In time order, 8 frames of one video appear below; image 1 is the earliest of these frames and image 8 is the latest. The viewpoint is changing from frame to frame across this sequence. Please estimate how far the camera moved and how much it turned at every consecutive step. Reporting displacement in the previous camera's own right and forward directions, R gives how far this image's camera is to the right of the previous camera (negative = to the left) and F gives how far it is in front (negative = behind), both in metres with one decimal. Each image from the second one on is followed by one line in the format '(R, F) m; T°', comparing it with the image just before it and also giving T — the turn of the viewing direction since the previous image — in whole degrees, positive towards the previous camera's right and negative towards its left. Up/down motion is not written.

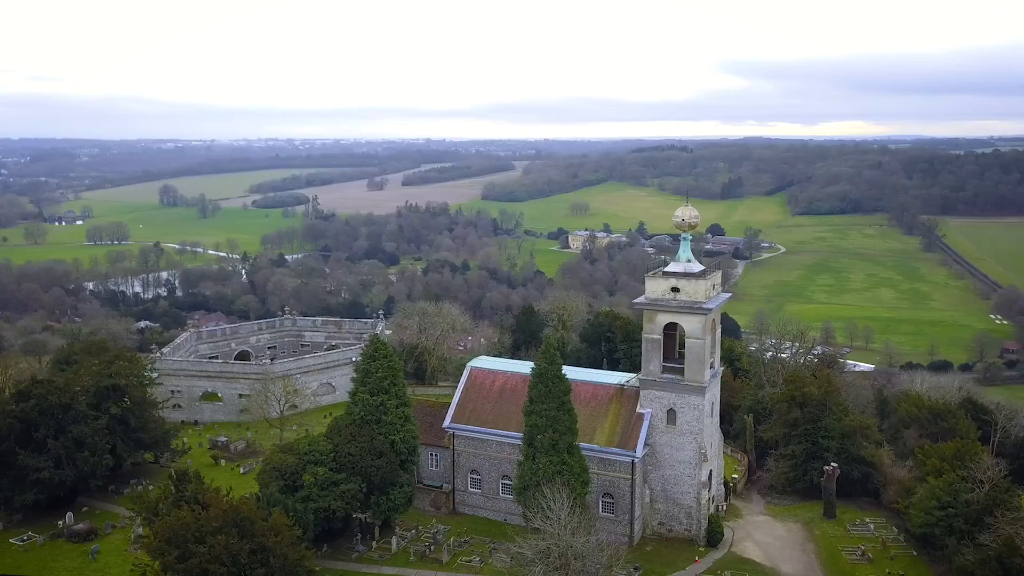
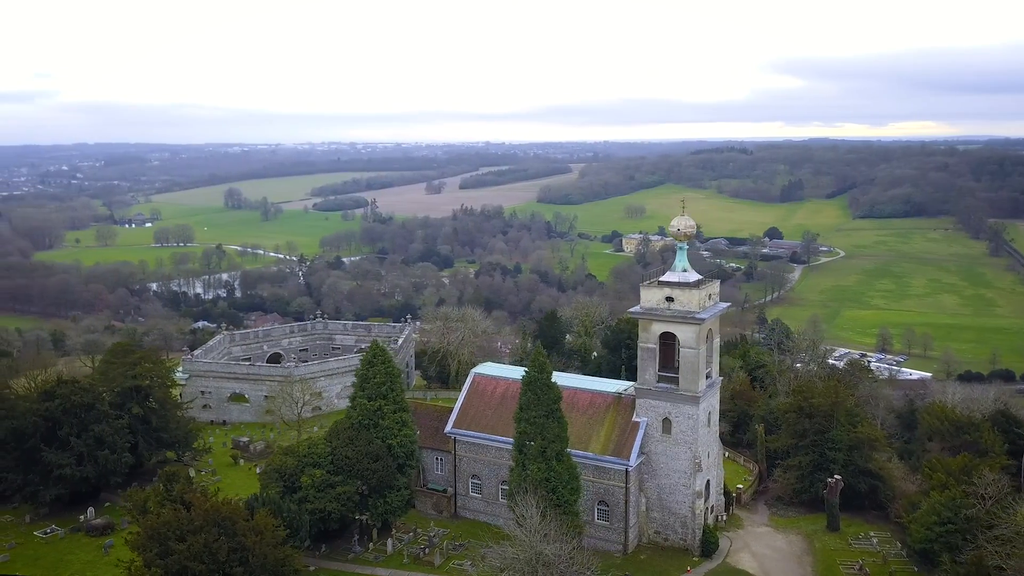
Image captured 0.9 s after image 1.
(+2.4, -0.4) m; -4°
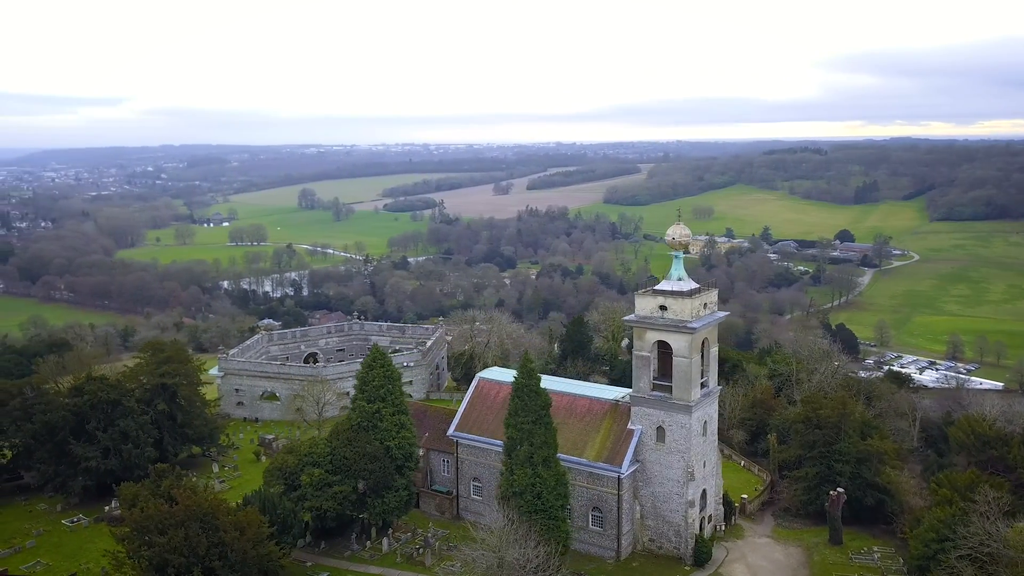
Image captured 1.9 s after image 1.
(+2.9, -0.4) m; -5°
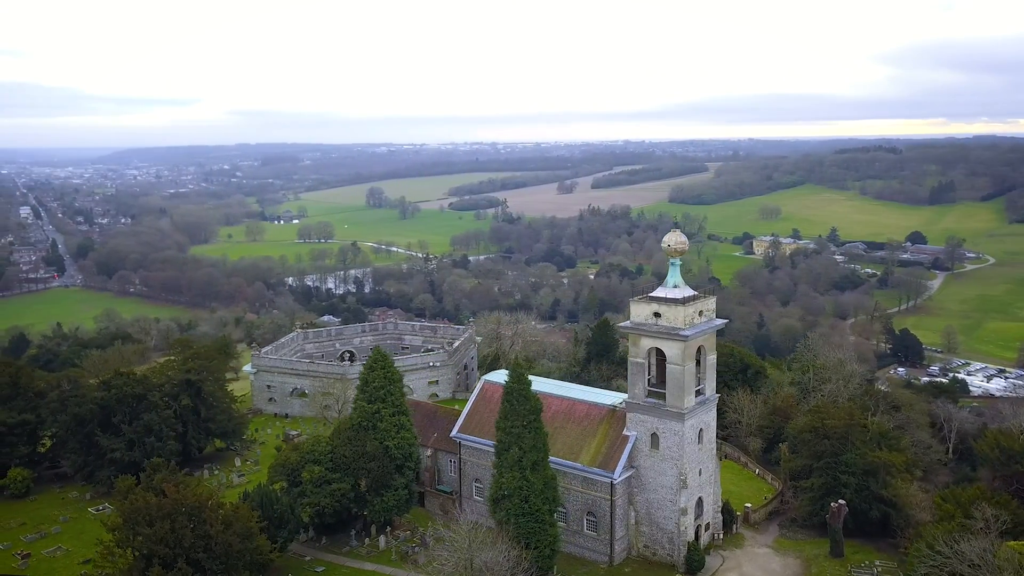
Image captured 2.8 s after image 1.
(+2.7, -0.3) m; -4°
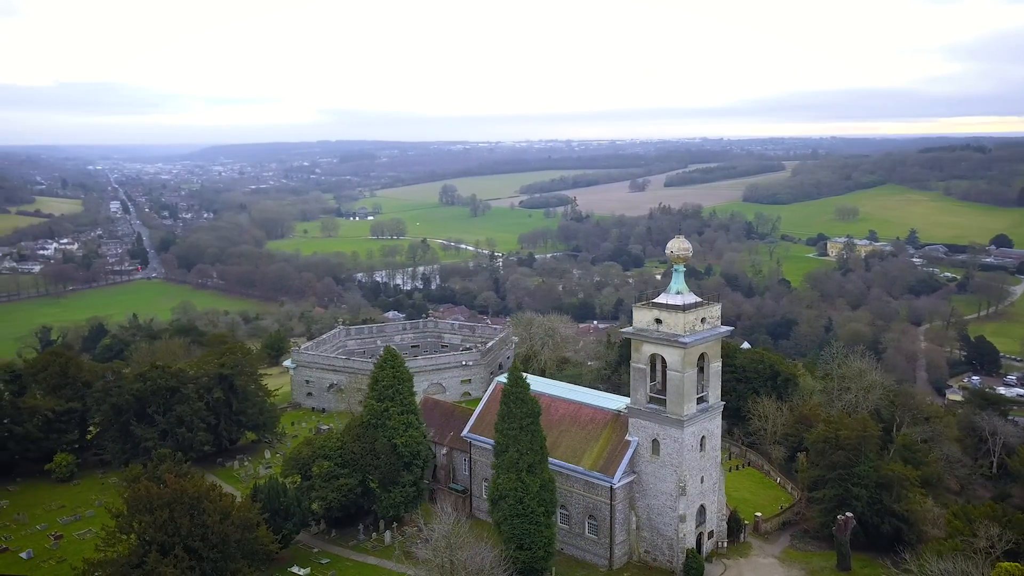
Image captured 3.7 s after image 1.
(+2.7, -0.3) m; -5°
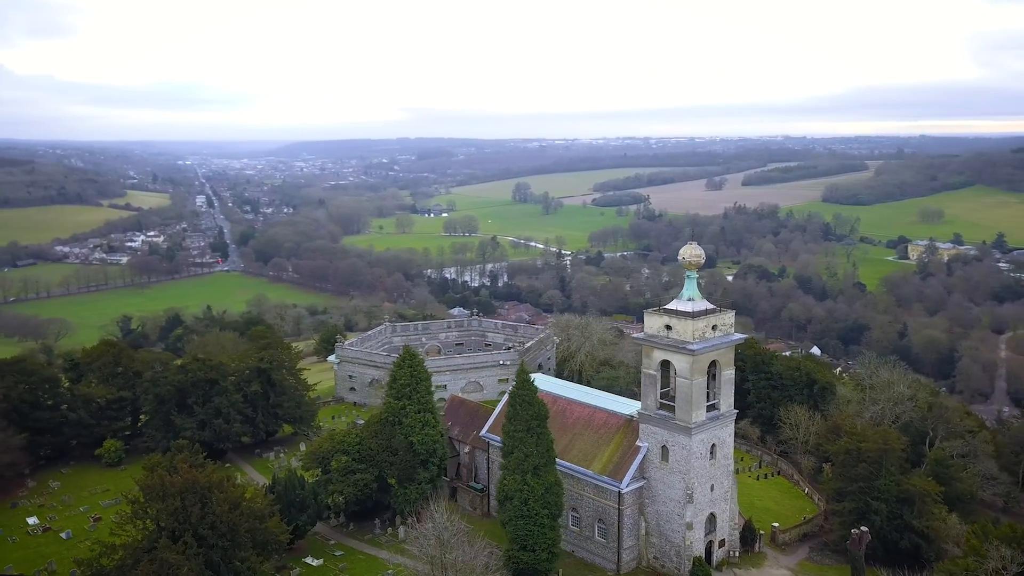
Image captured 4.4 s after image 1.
(+2.4, -0.3) m; -5°
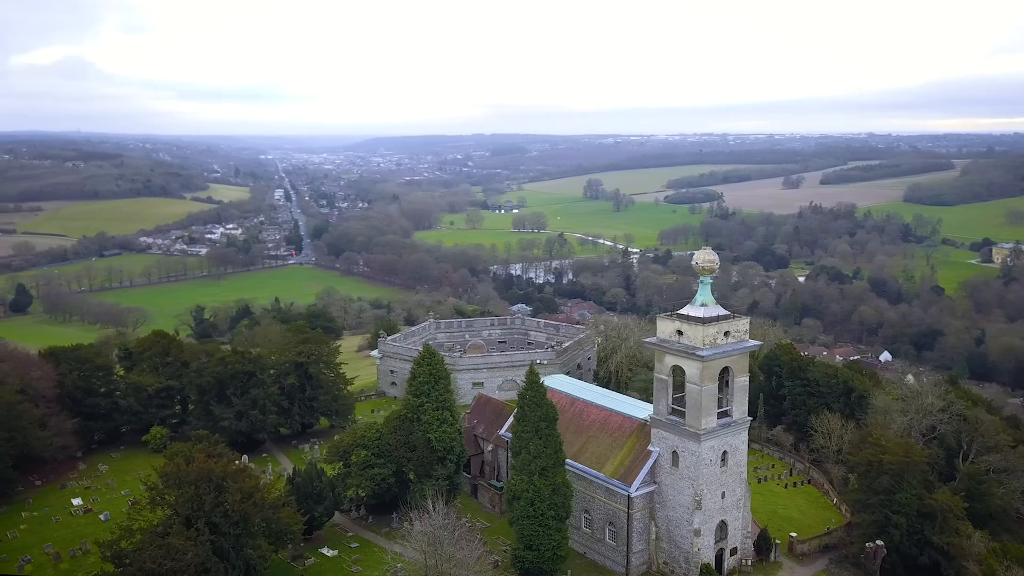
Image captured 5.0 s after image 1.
(+2.3, -0.2) m; -5°
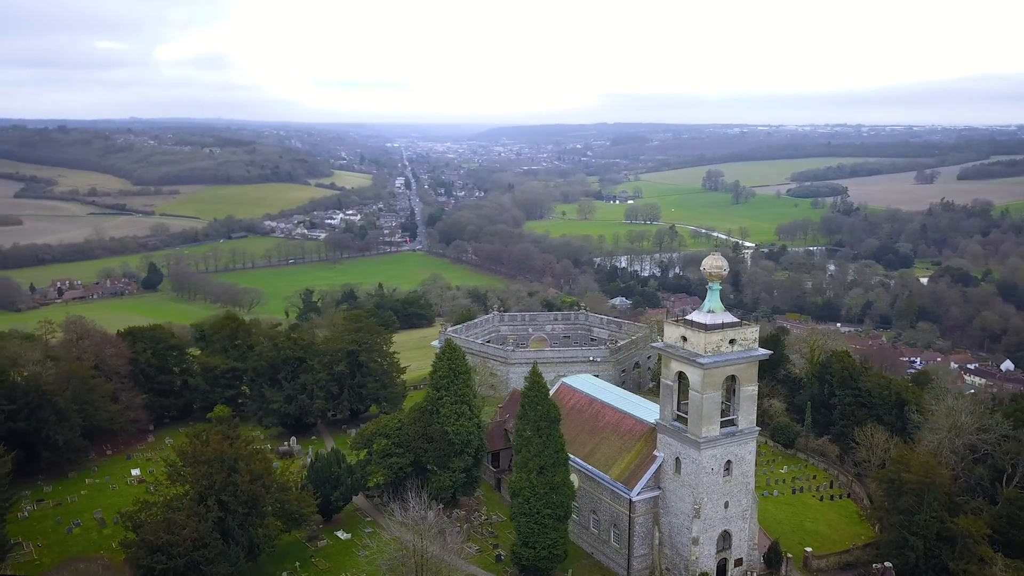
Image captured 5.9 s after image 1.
(+4.2, -0.2) m; -8°
